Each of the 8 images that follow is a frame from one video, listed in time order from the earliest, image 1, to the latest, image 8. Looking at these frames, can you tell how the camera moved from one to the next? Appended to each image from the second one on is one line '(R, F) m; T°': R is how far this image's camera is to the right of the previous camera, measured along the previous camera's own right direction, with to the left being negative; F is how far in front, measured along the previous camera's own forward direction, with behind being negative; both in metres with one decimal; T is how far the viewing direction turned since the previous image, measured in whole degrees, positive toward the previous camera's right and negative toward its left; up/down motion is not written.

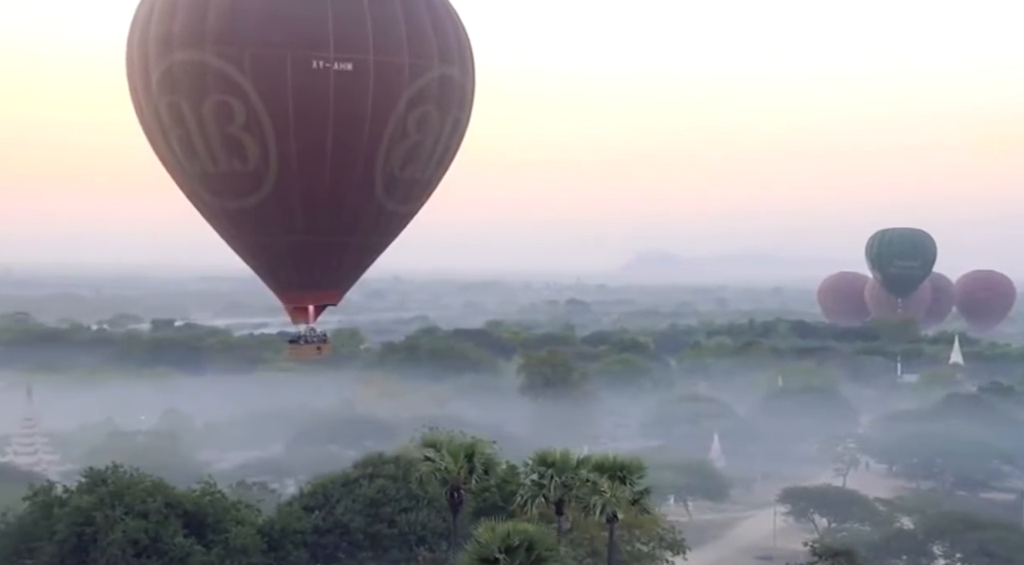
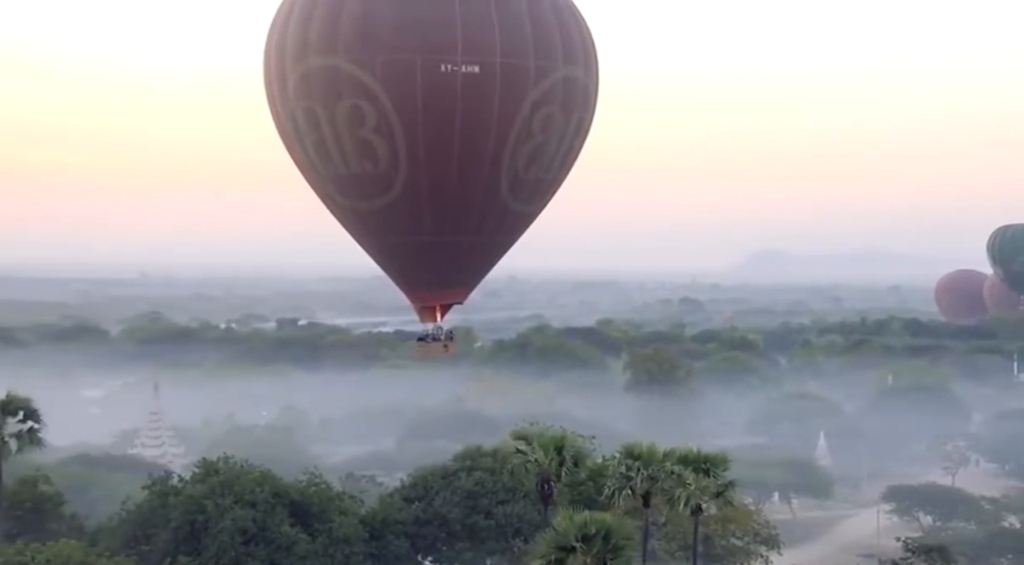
(+0.8, -0.5) m; -6°
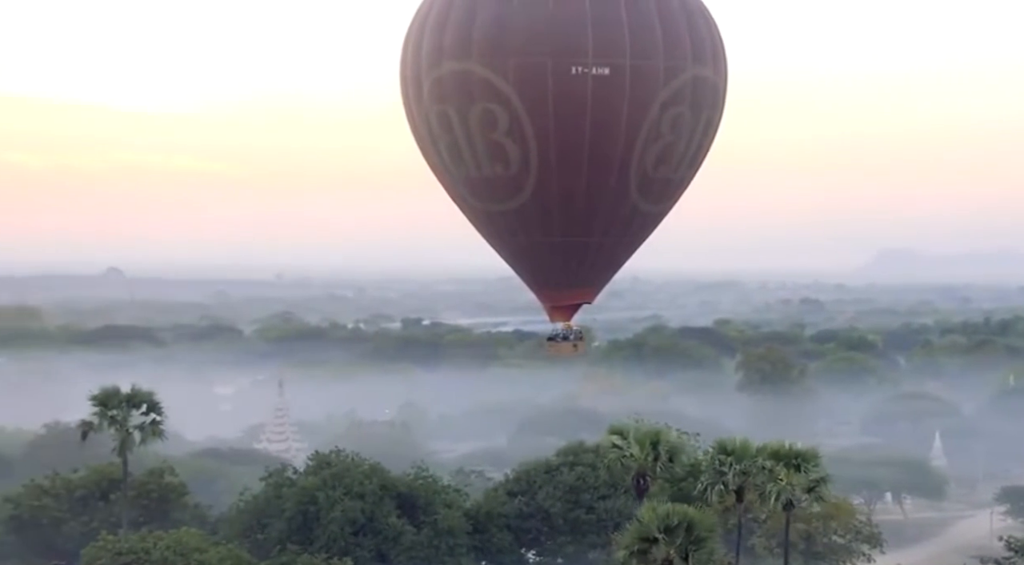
(+0.7, -0.5) m; -6°
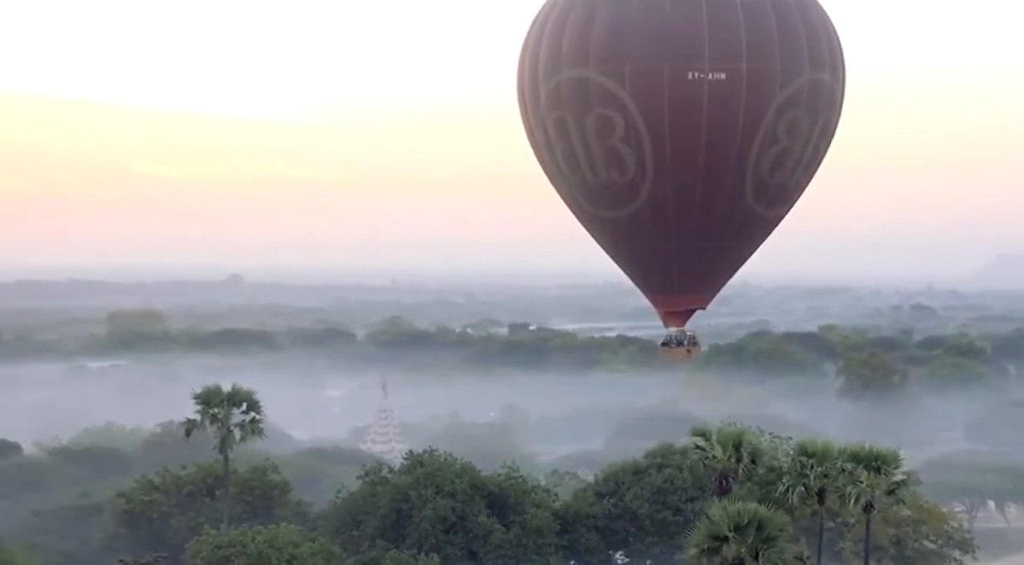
(+0.7, -0.4) m; -5°
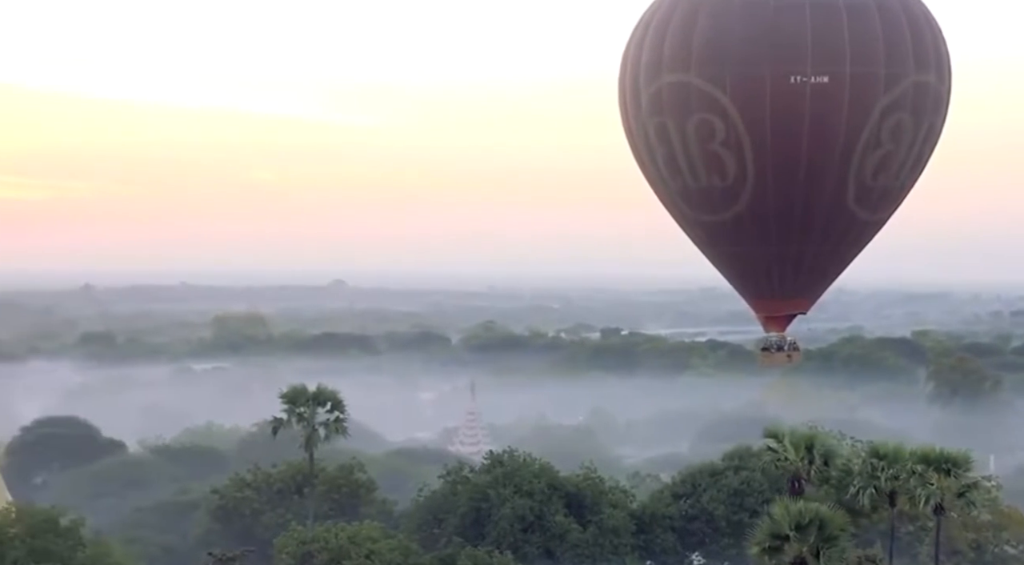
(+0.6, -0.4) m; -5°
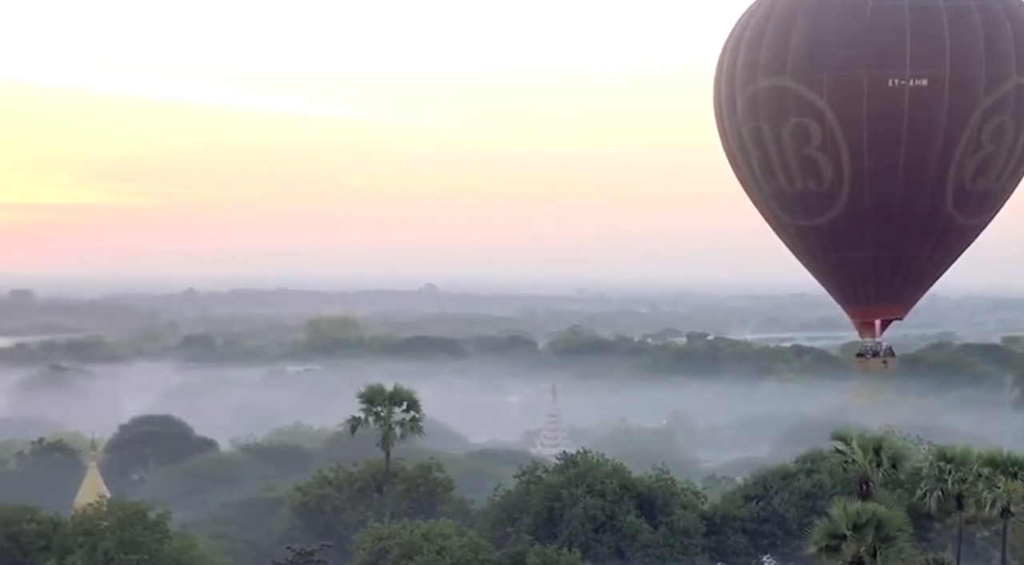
(+0.6, -0.3) m; -4°
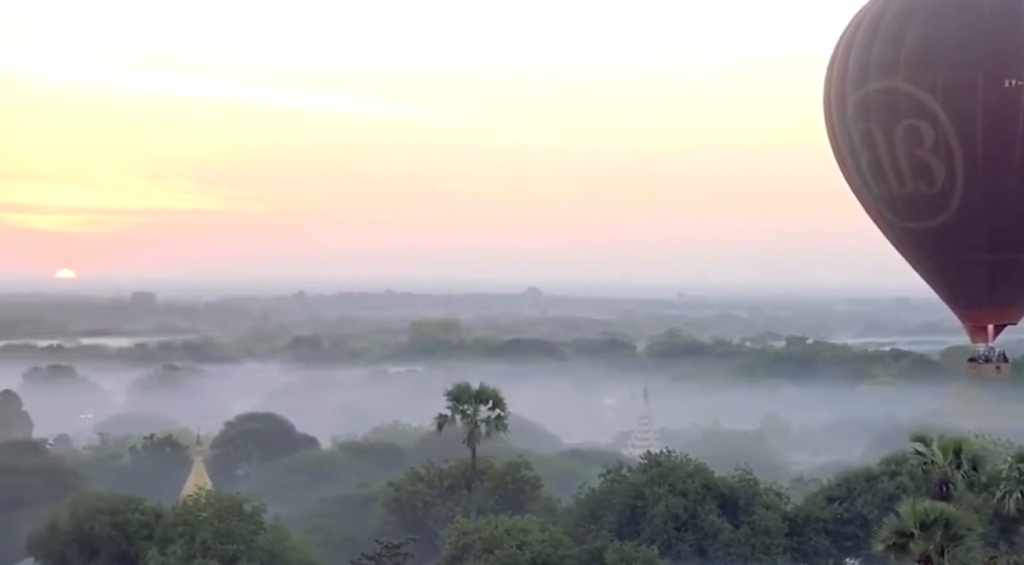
(+0.6, -0.4) m; -5°
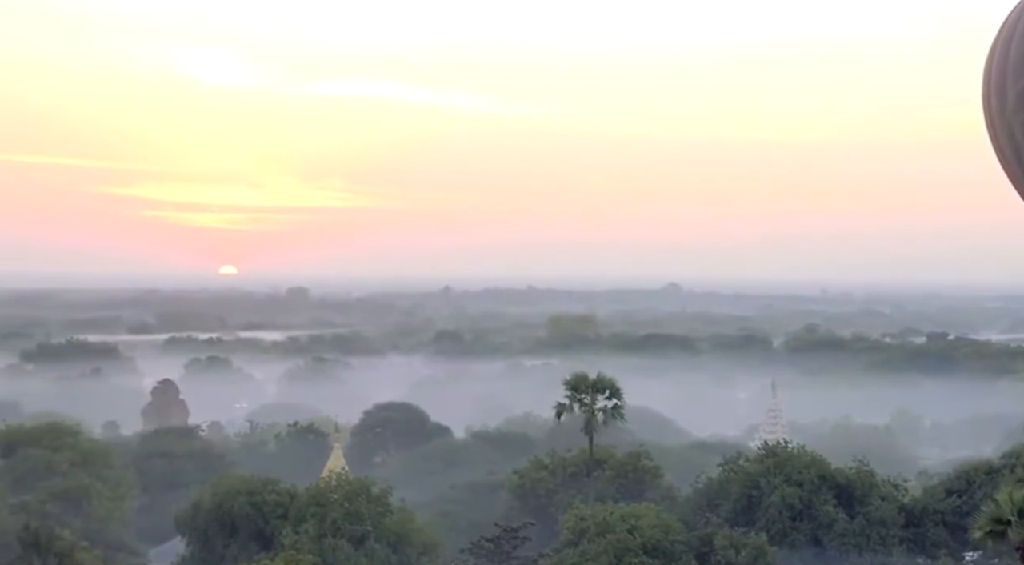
(+0.8, -0.5) m; -7°
